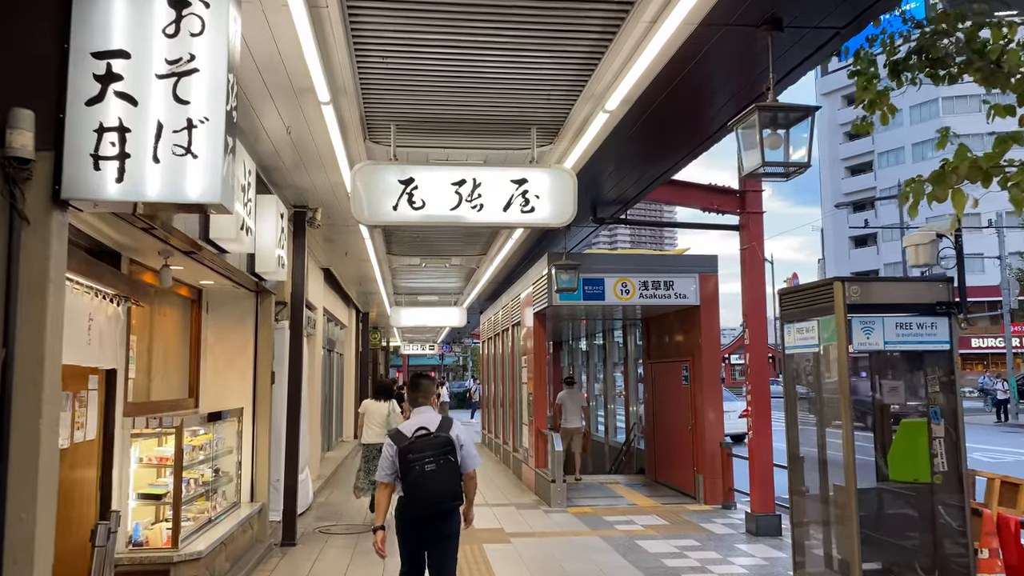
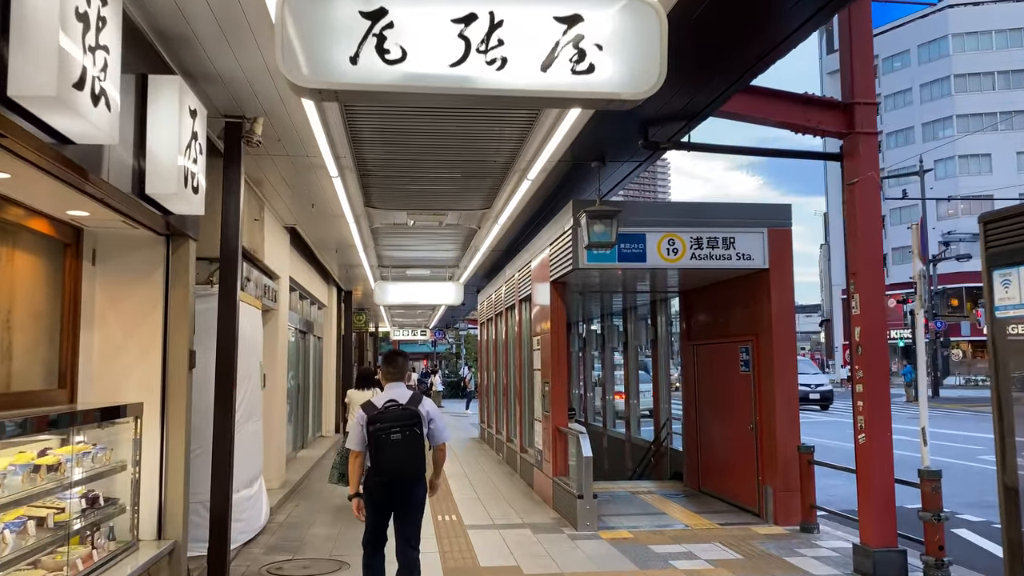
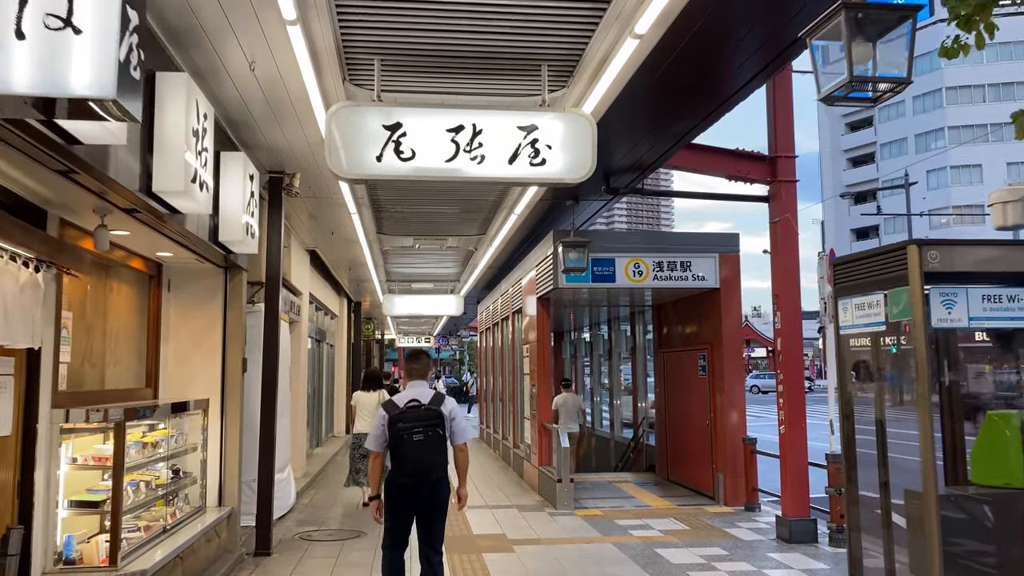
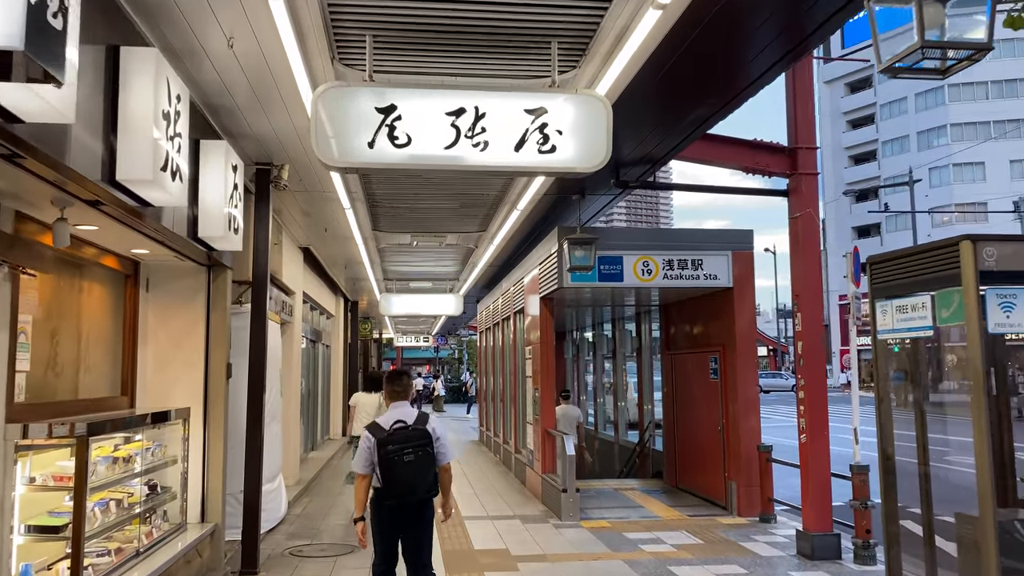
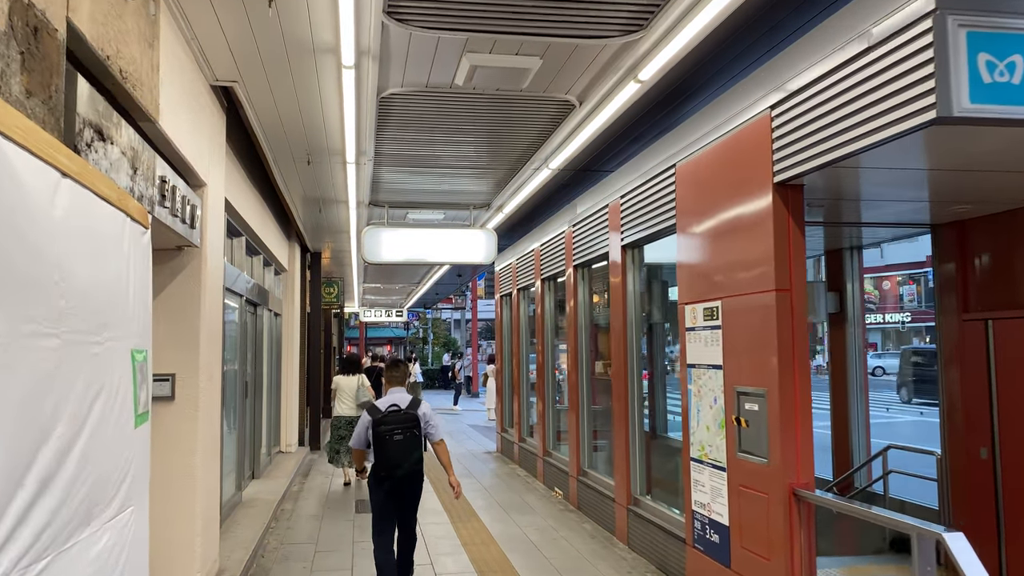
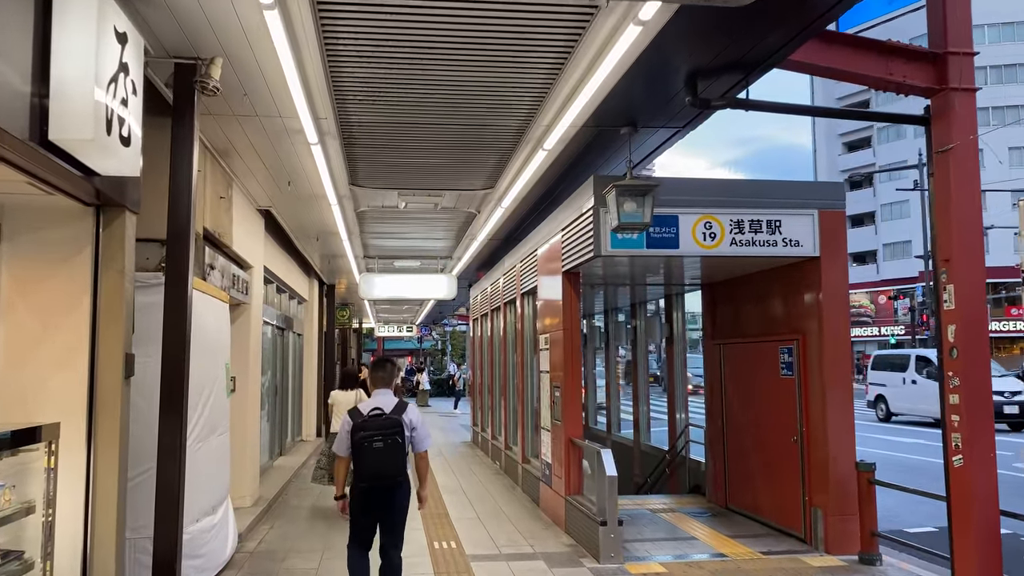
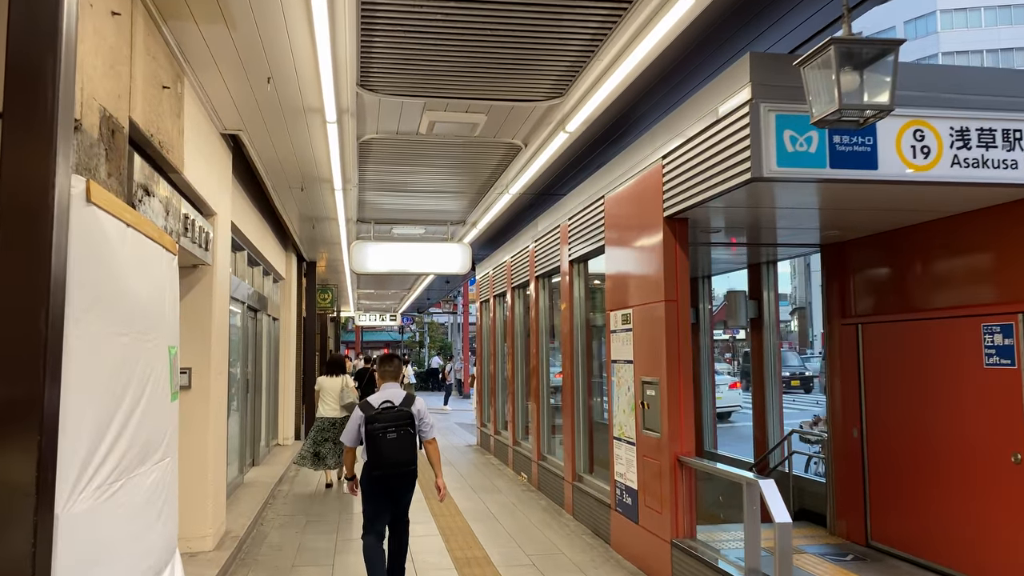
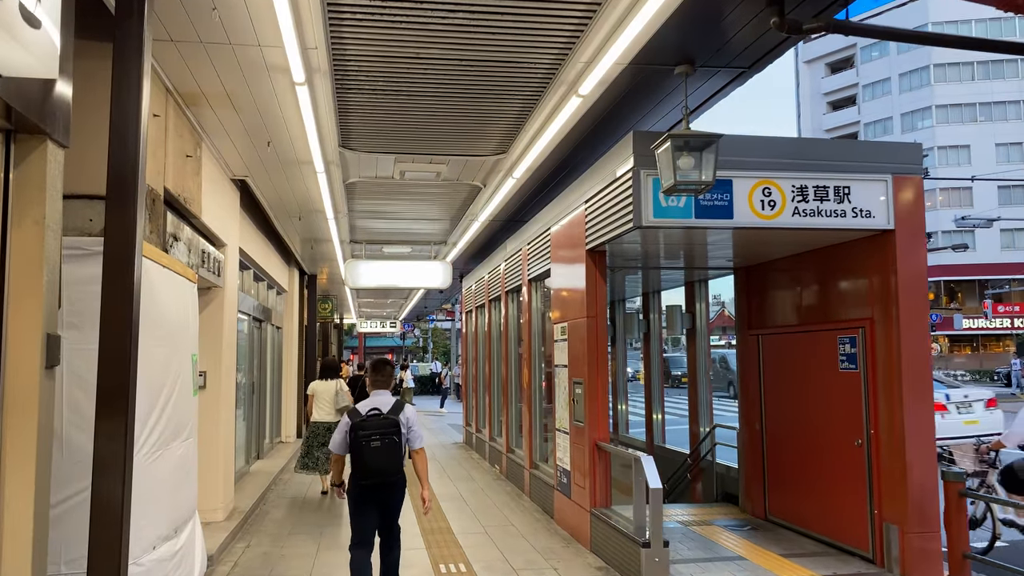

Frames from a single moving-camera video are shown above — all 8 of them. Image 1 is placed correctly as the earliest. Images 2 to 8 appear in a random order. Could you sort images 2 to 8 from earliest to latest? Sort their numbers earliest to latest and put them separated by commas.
3, 4, 2, 6, 8, 7, 5
